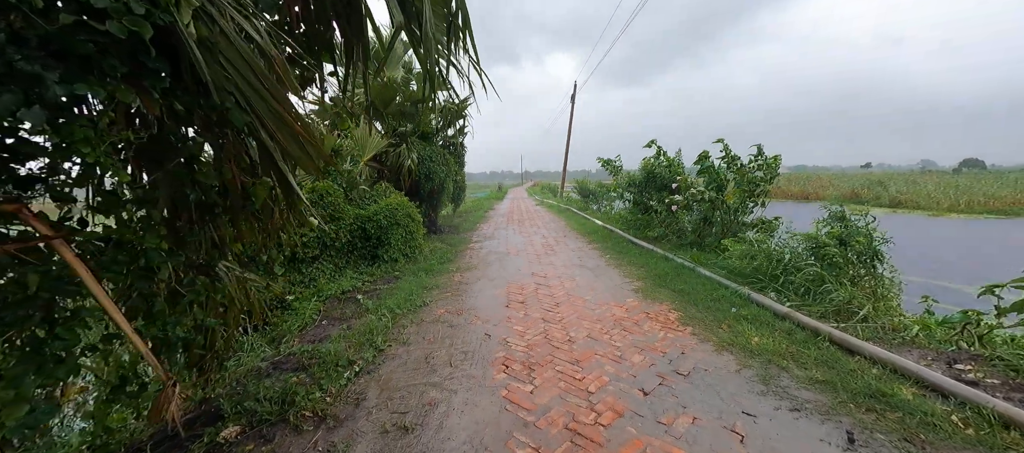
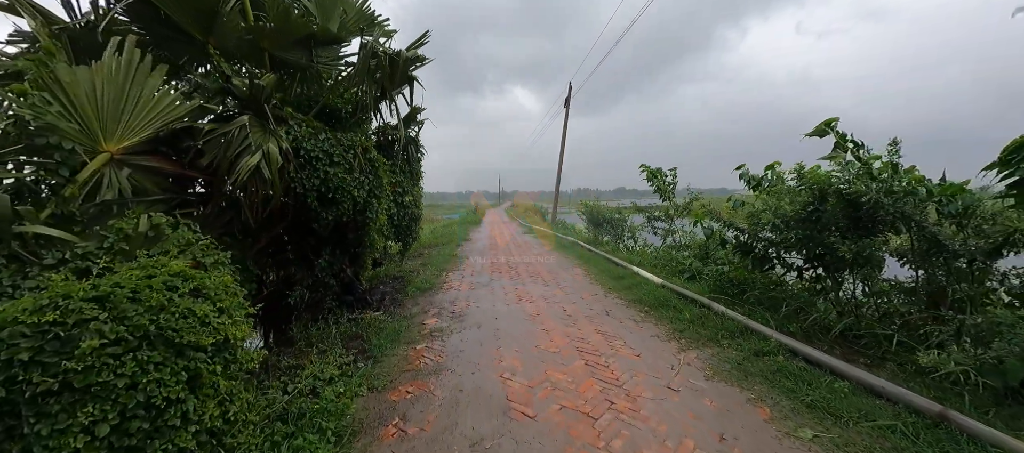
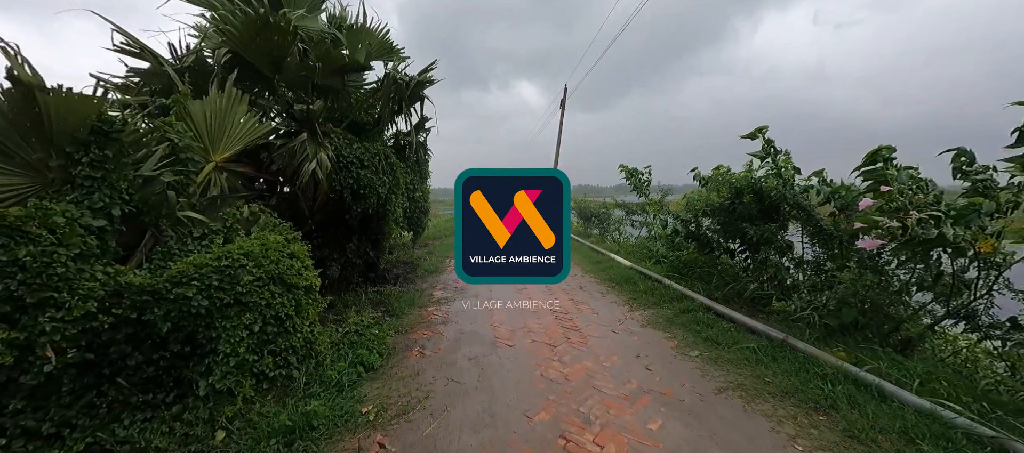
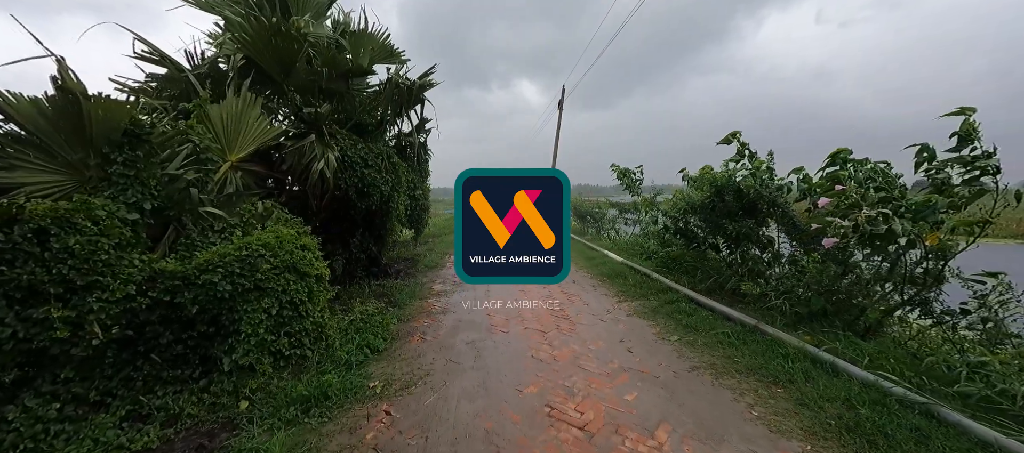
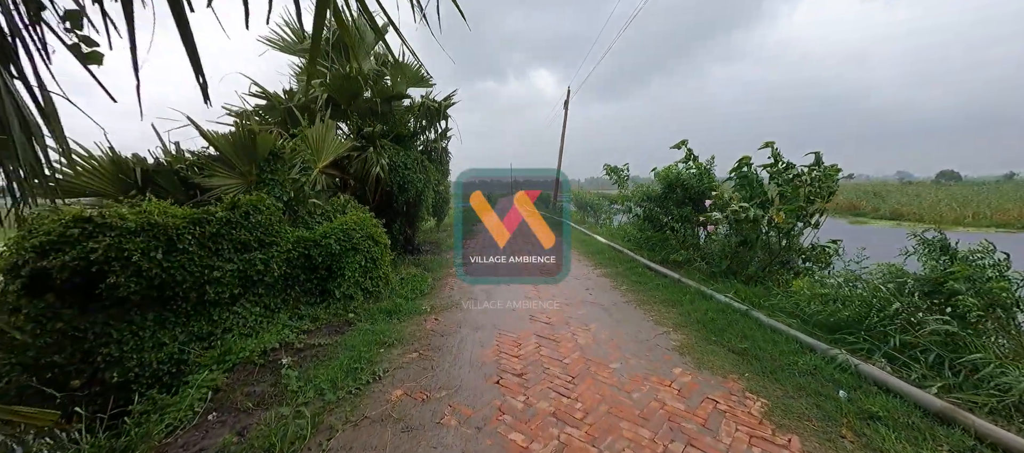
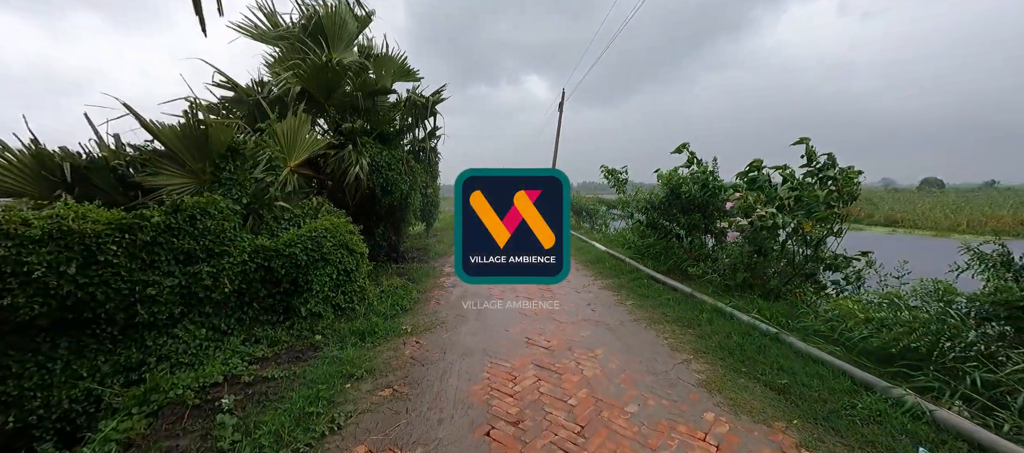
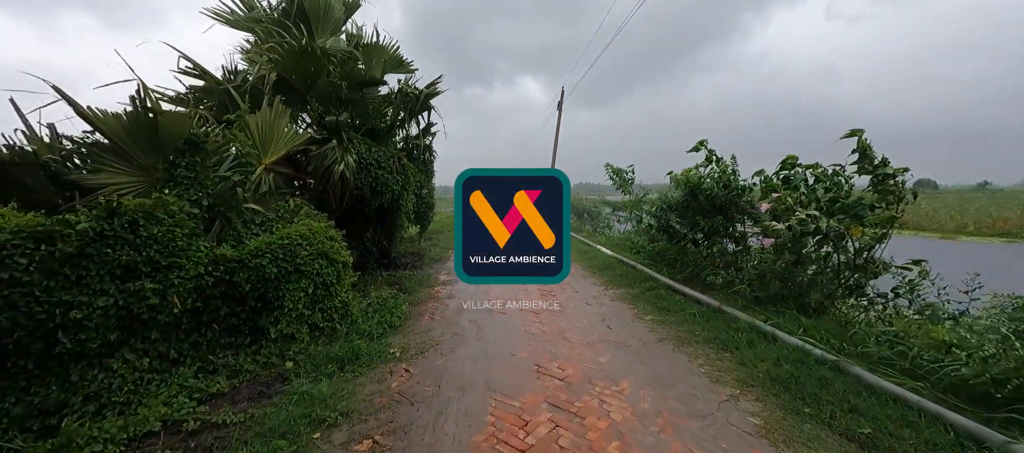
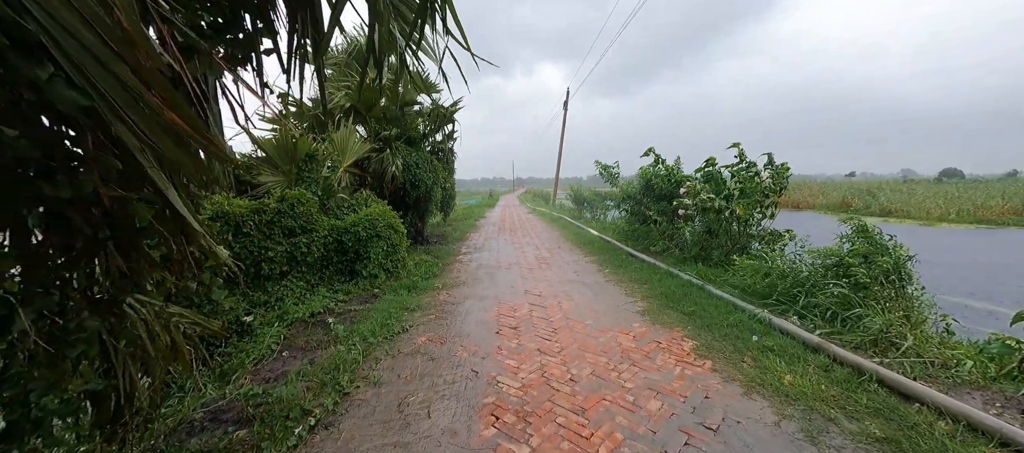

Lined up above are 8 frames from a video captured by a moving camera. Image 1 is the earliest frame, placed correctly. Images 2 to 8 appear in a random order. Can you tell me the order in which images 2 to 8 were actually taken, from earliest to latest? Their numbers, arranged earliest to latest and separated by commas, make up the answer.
8, 5, 6, 7, 4, 3, 2
